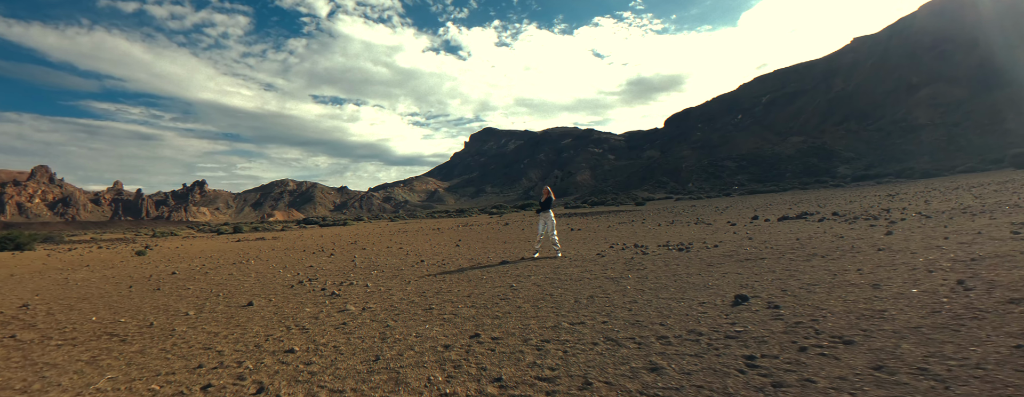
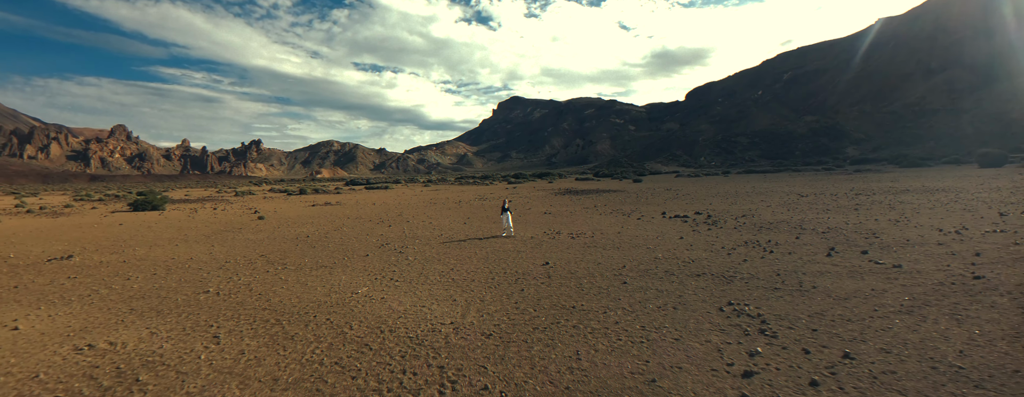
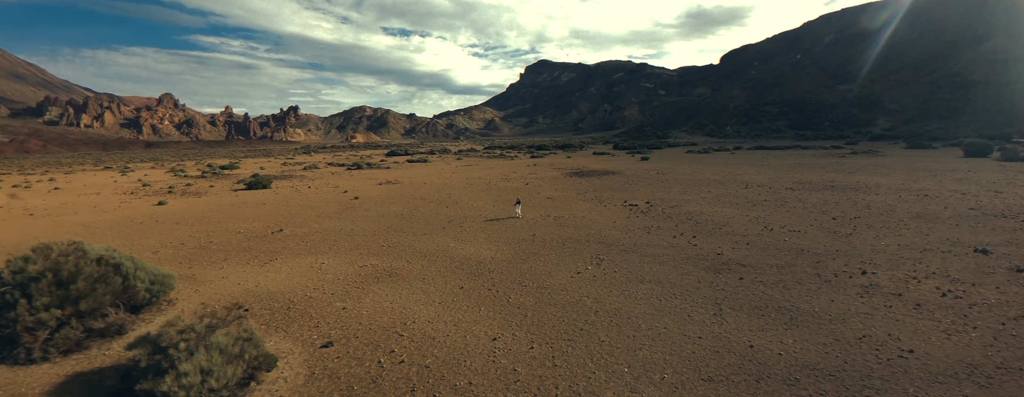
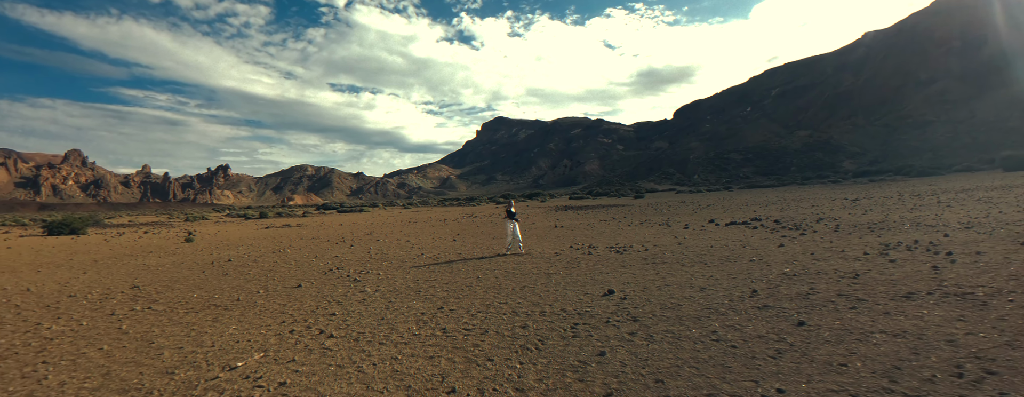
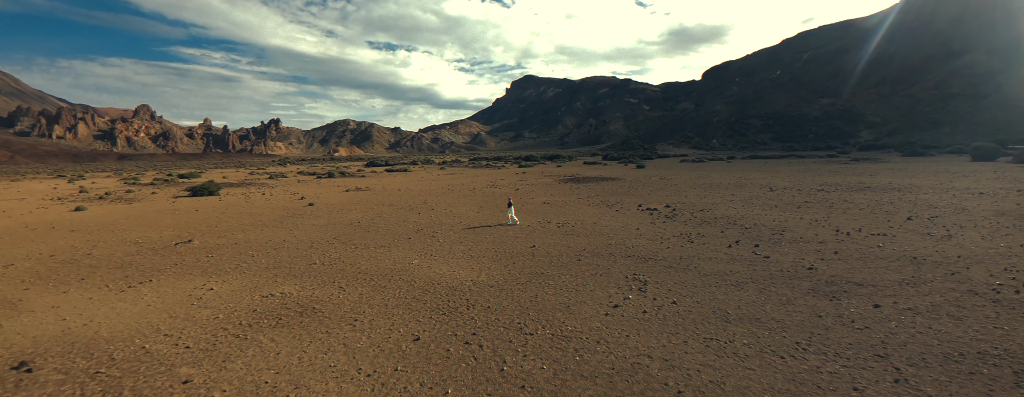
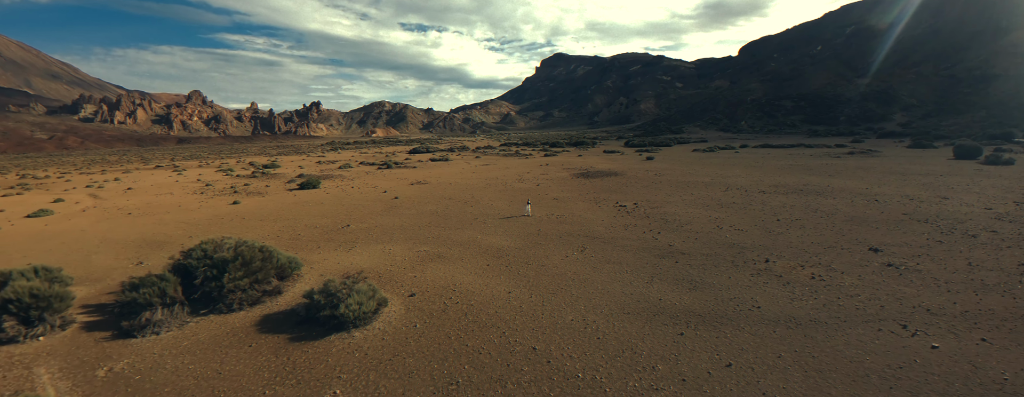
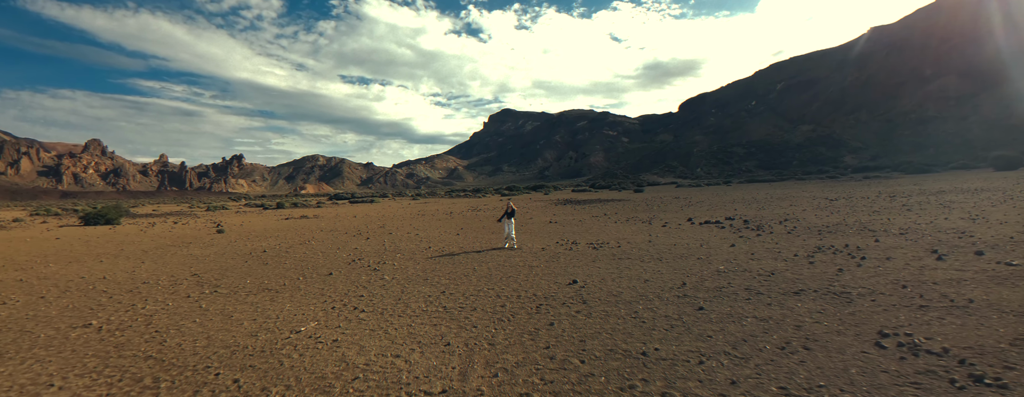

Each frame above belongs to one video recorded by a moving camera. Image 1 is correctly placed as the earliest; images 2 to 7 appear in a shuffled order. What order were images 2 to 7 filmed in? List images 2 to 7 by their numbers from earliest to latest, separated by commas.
4, 7, 2, 5, 3, 6
